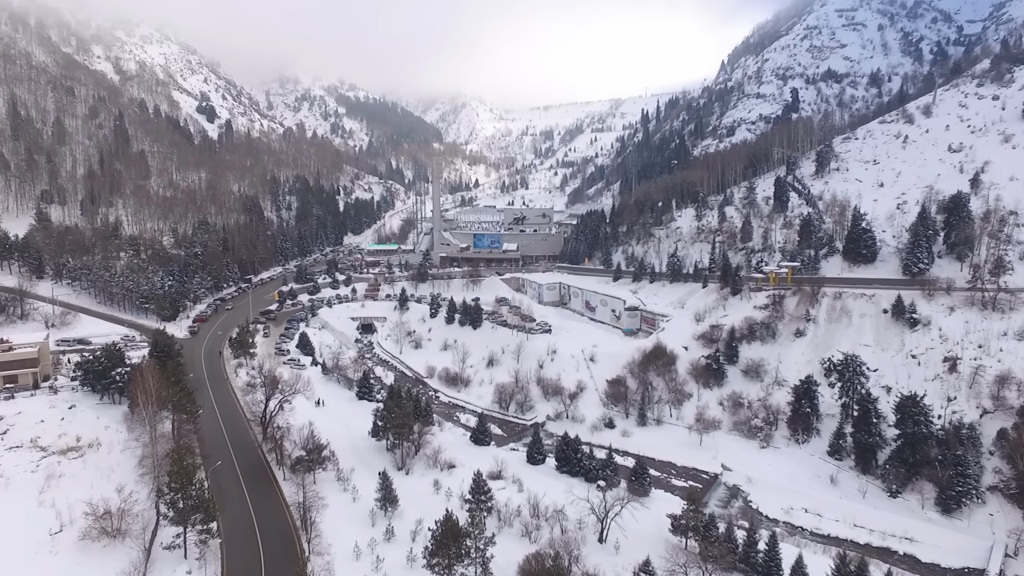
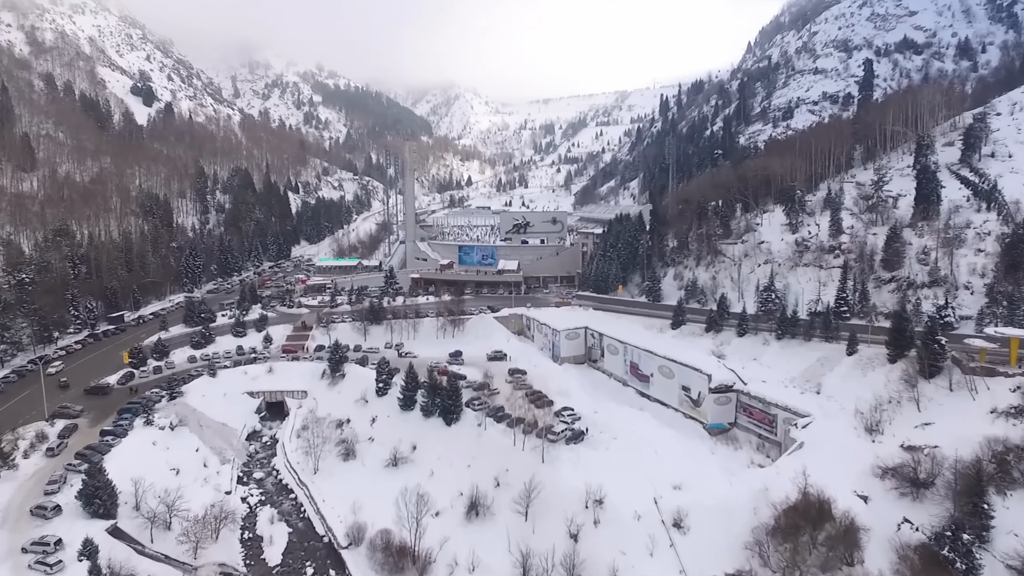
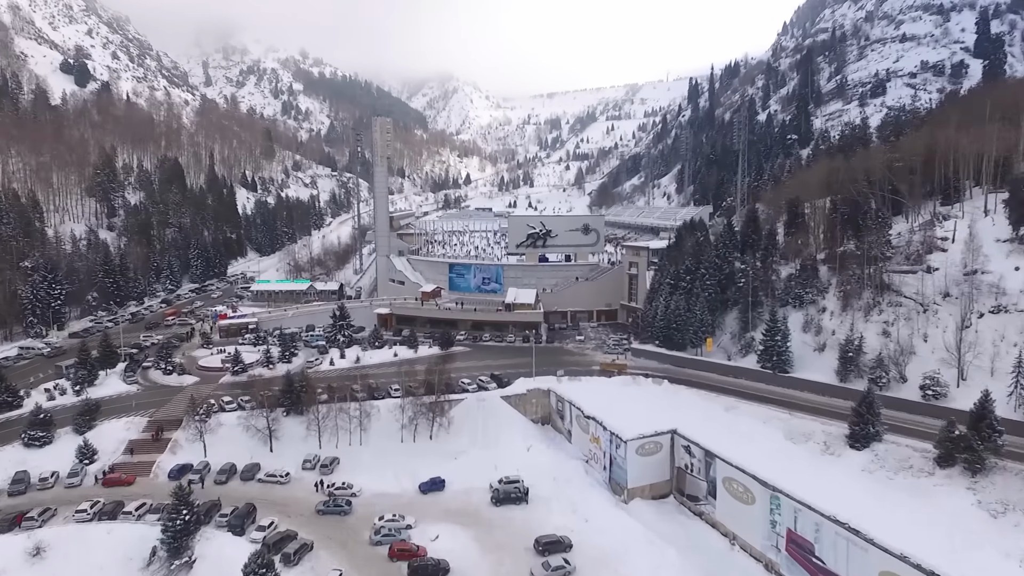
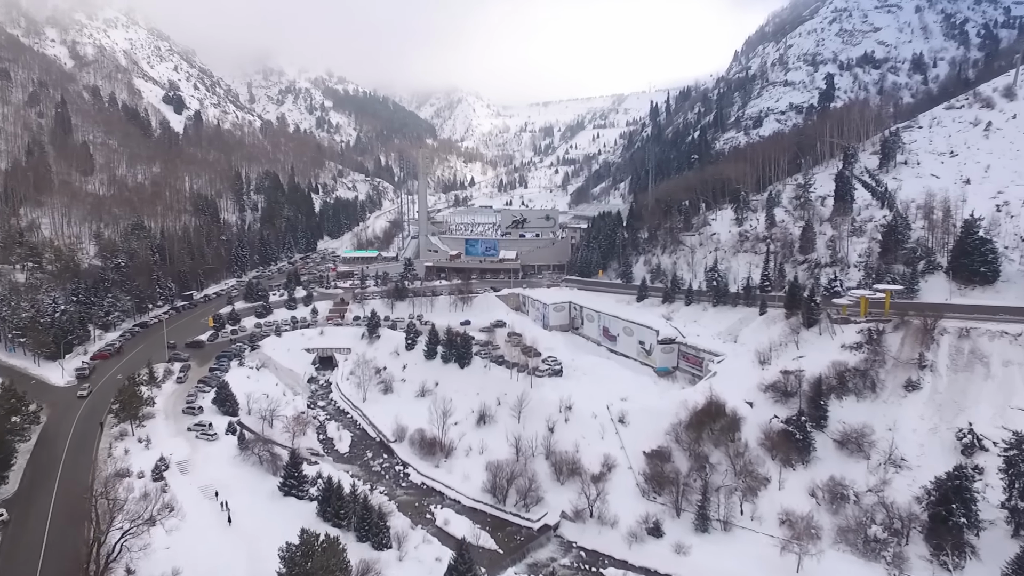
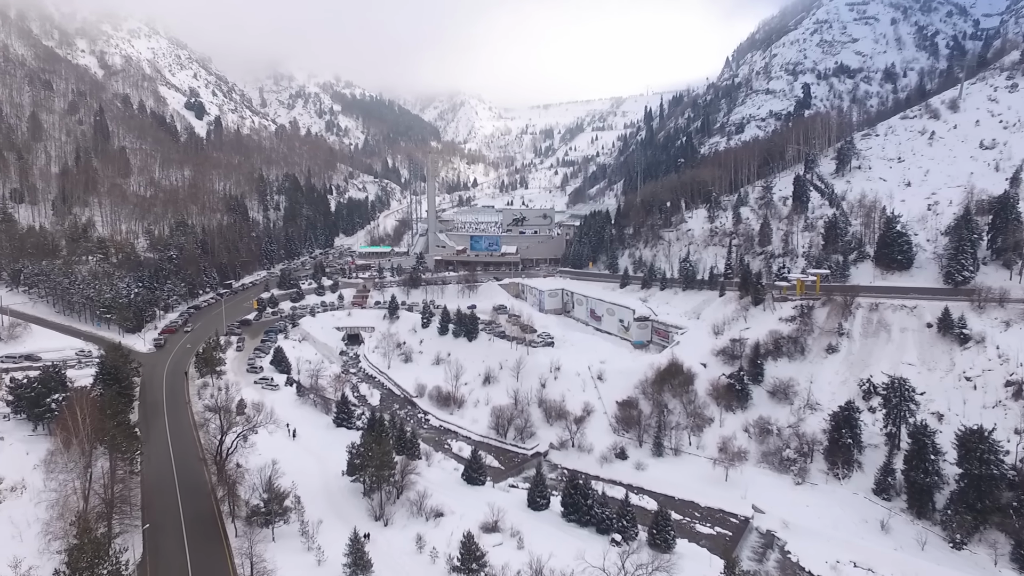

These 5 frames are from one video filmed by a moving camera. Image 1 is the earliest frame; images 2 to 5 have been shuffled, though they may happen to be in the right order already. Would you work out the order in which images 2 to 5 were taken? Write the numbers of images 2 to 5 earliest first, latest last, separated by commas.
5, 4, 2, 3
